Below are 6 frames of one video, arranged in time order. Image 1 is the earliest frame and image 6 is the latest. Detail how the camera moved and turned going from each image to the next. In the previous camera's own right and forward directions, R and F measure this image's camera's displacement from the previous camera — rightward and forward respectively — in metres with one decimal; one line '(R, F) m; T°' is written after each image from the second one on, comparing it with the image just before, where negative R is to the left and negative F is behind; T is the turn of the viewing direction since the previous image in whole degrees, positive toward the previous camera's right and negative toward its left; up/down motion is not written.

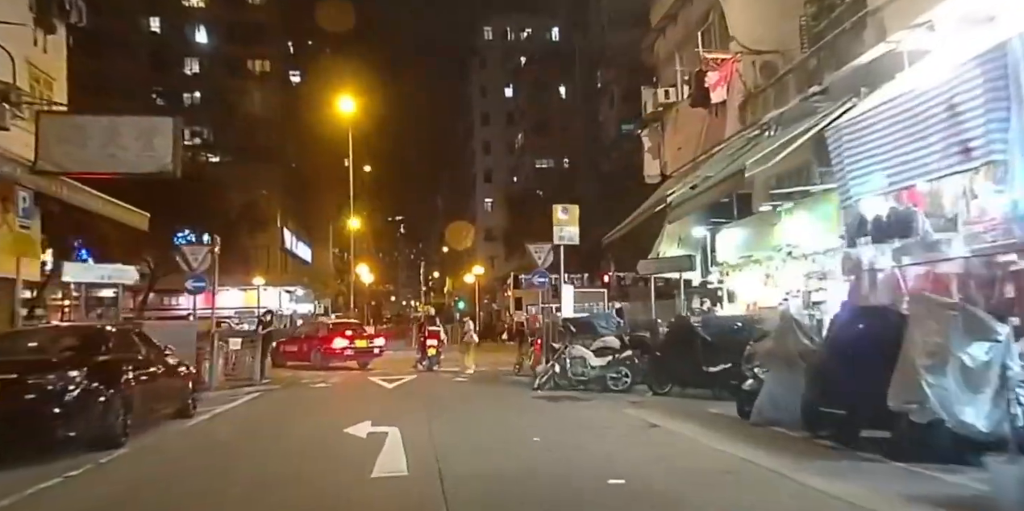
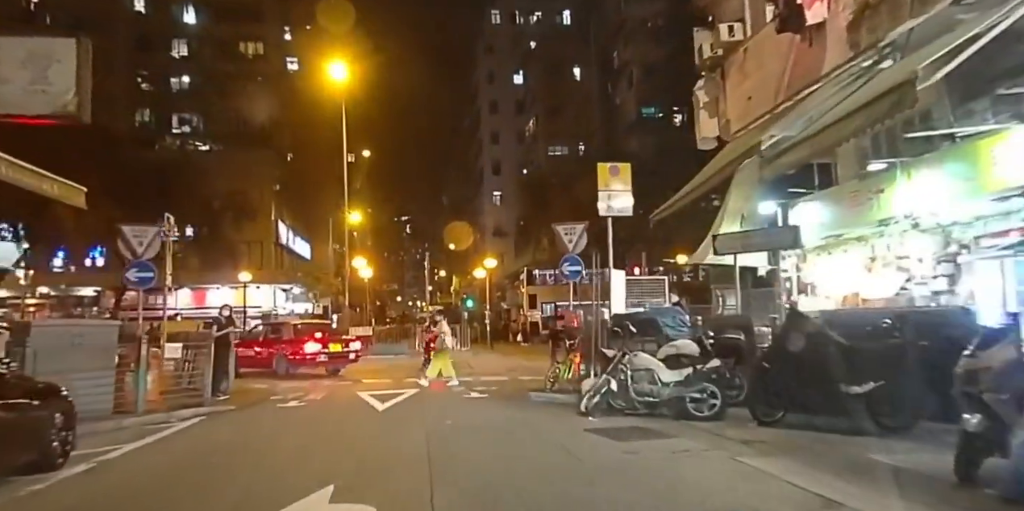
(-0.5, +4.7) m; -1°
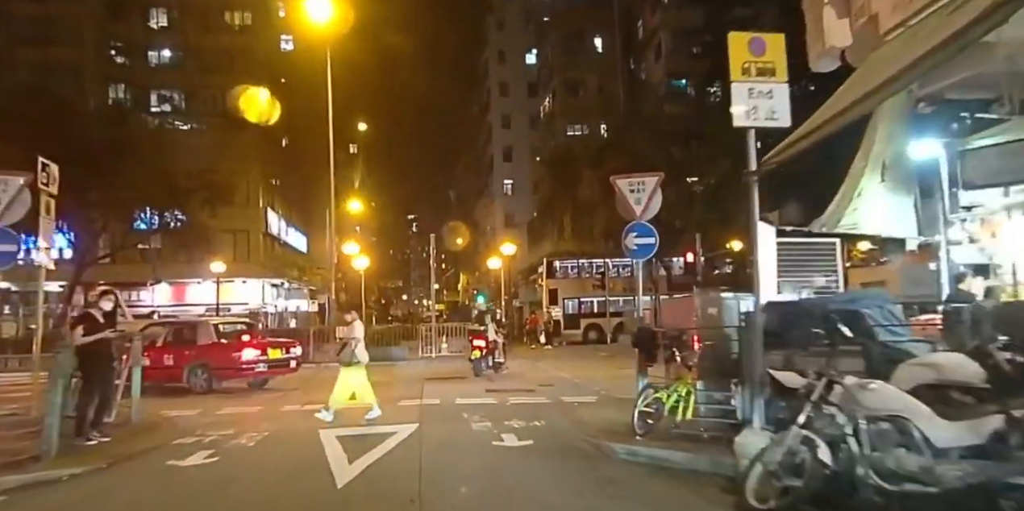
(-0.7, +6.1) m; -1°
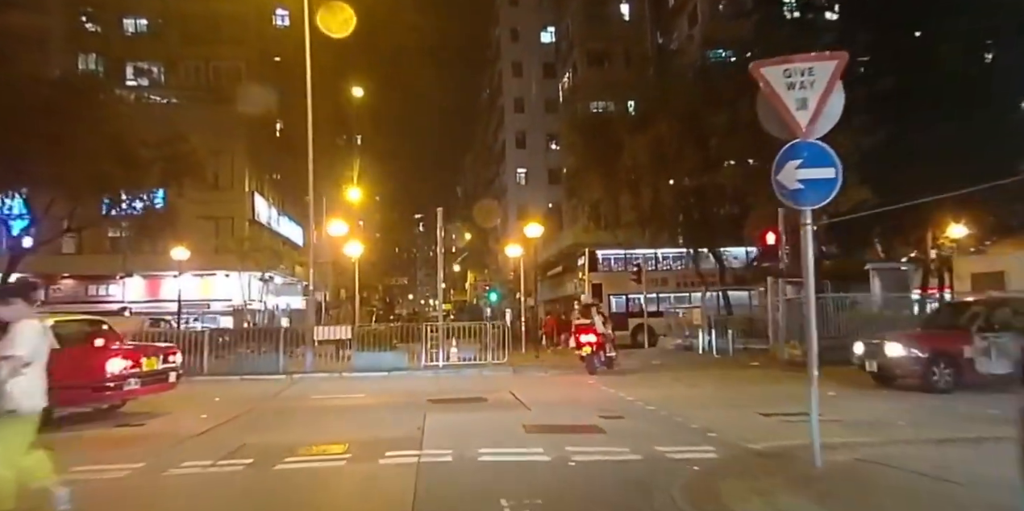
(-0.7, +5.8) m; -1°
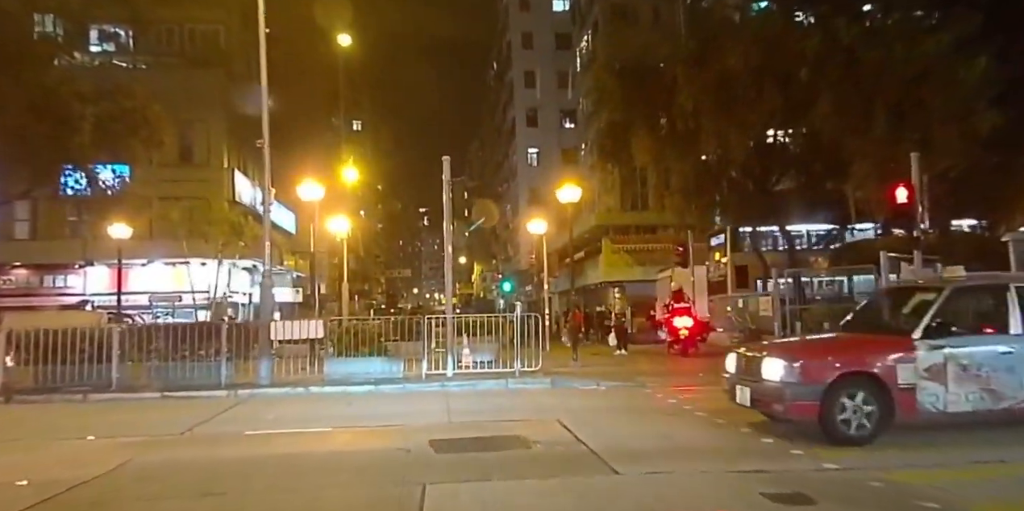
(-0.6, +5.5) m; 0°
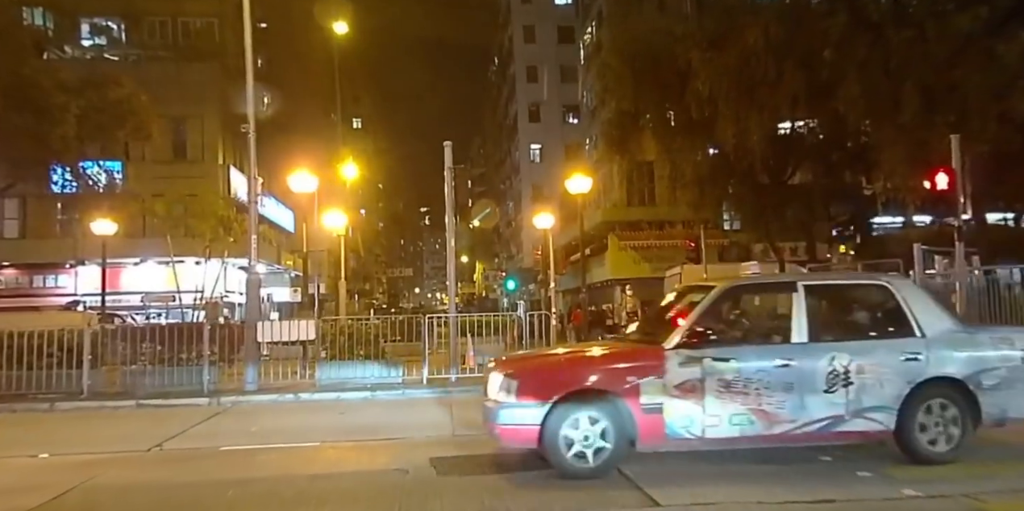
(-0.1, +1.1) m; 0°
